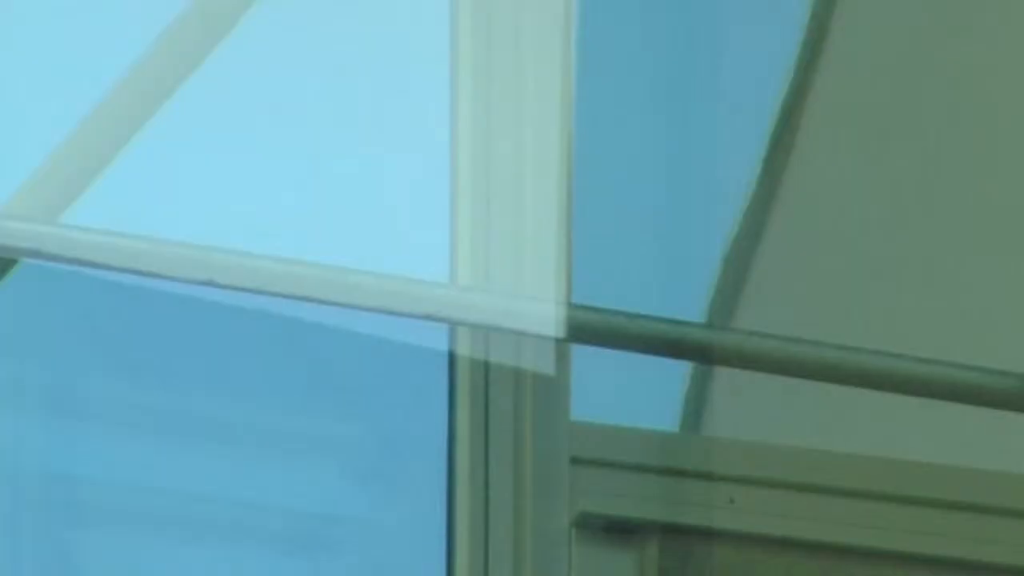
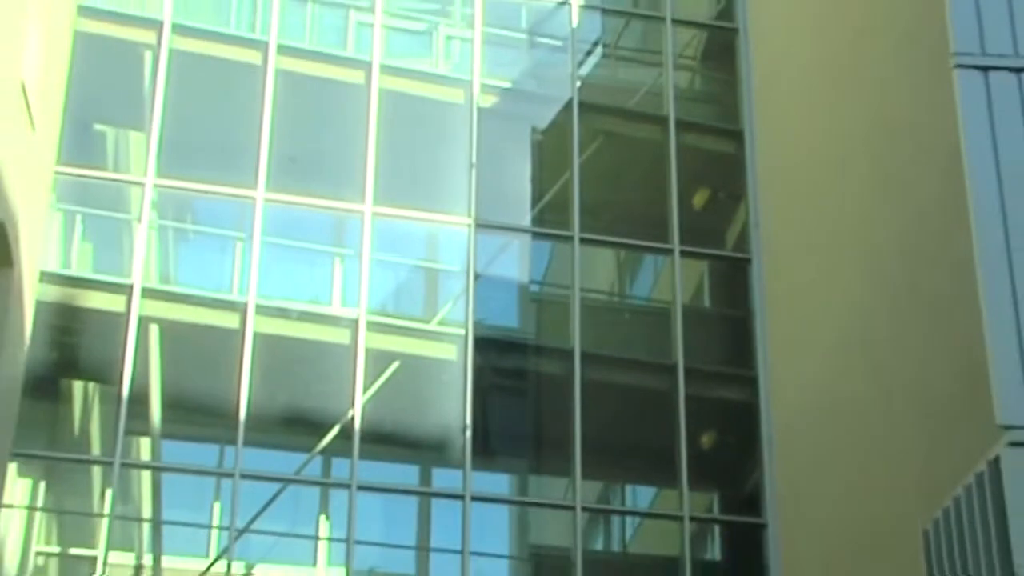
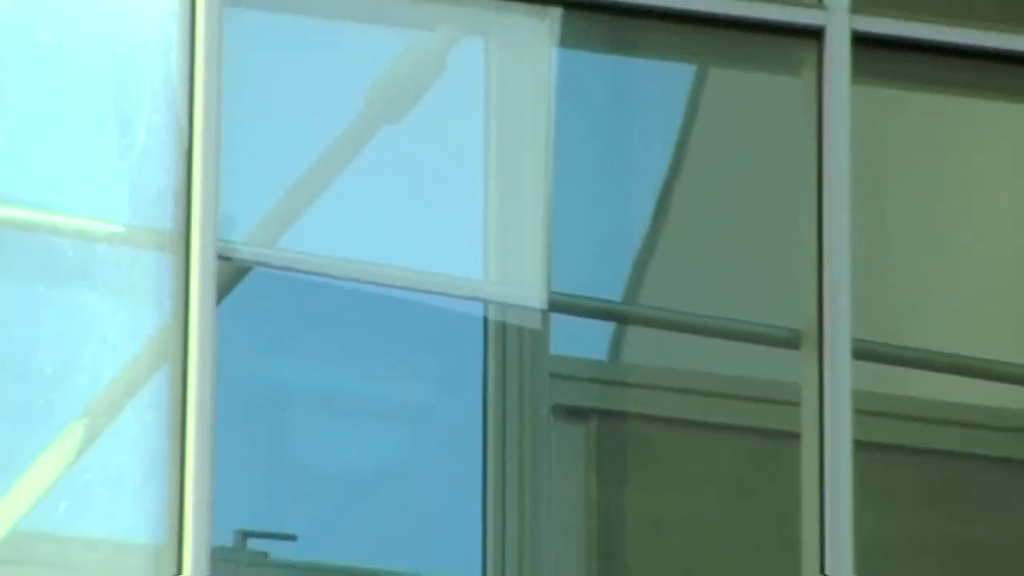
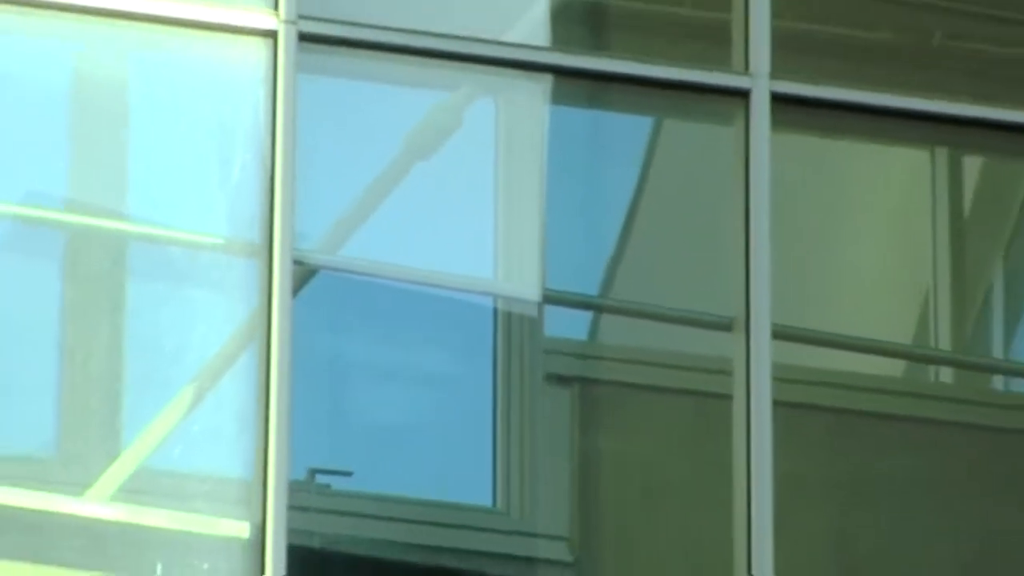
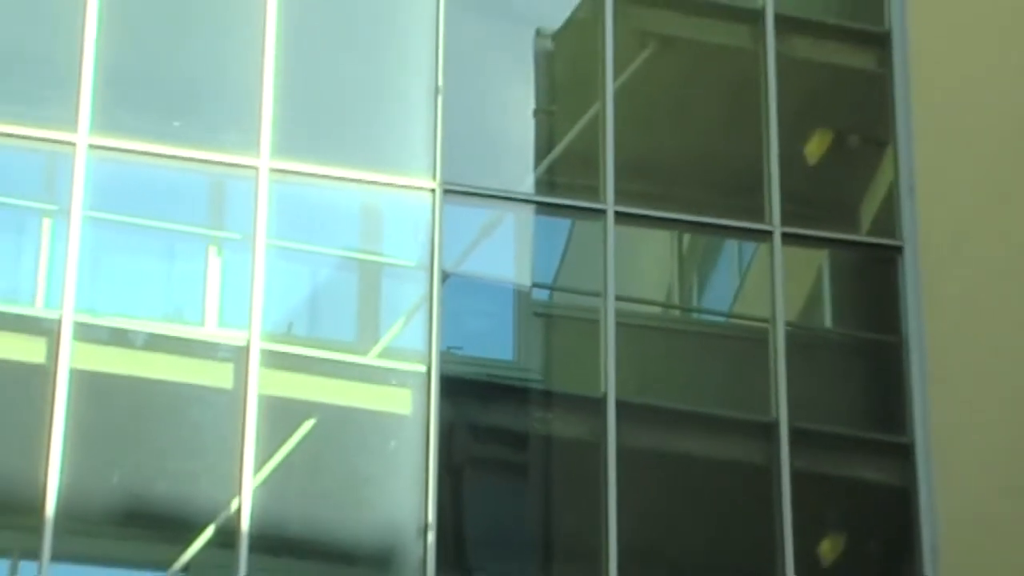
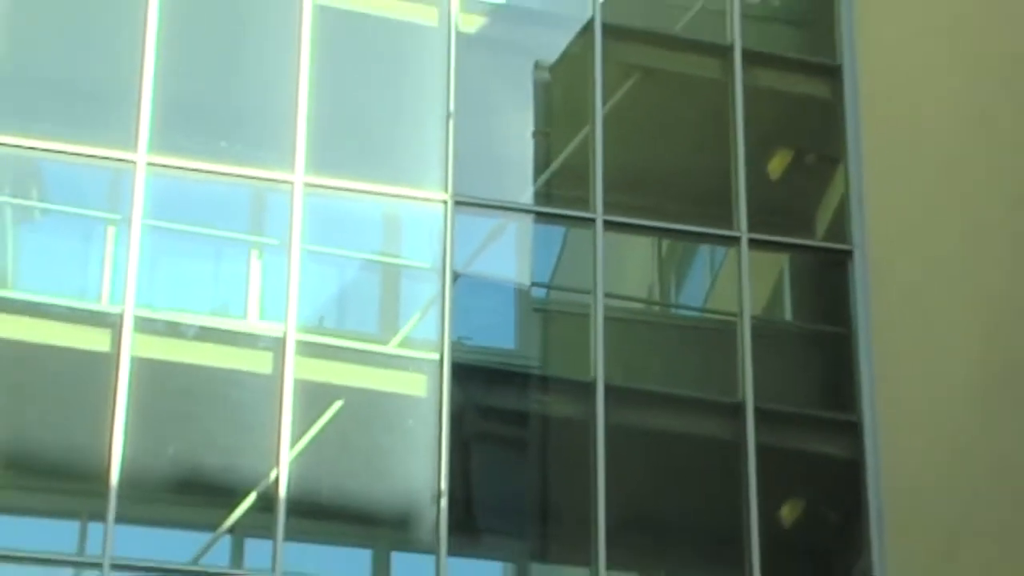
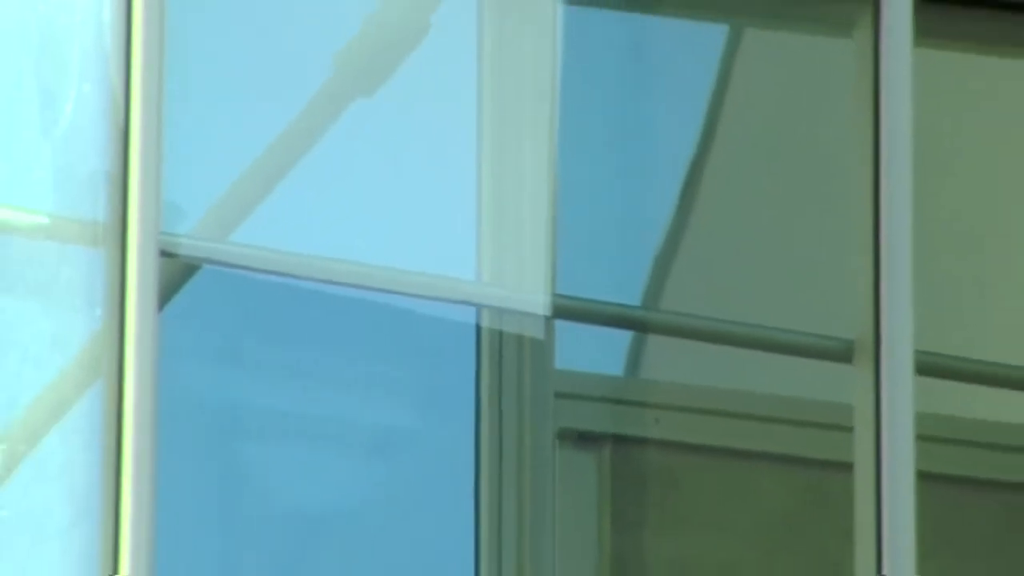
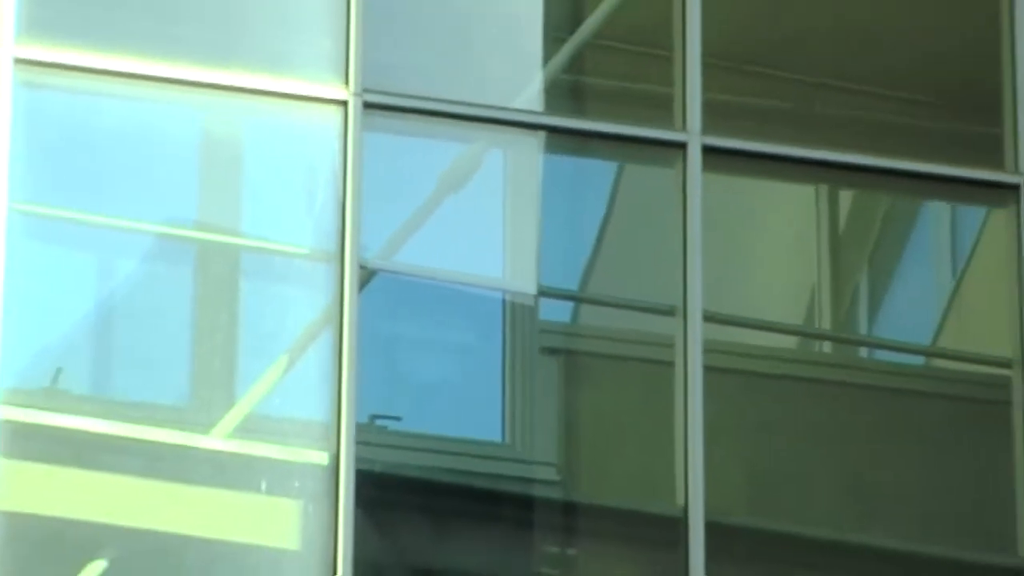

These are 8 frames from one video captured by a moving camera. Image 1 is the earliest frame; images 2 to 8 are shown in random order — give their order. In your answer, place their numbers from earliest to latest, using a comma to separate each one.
7, 3, 4, 8, 5, 6, 2
